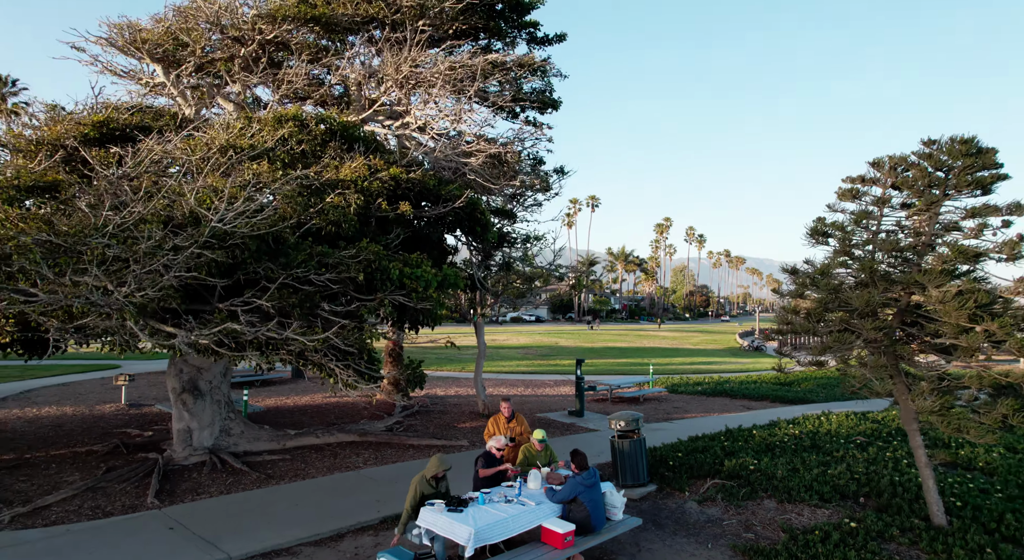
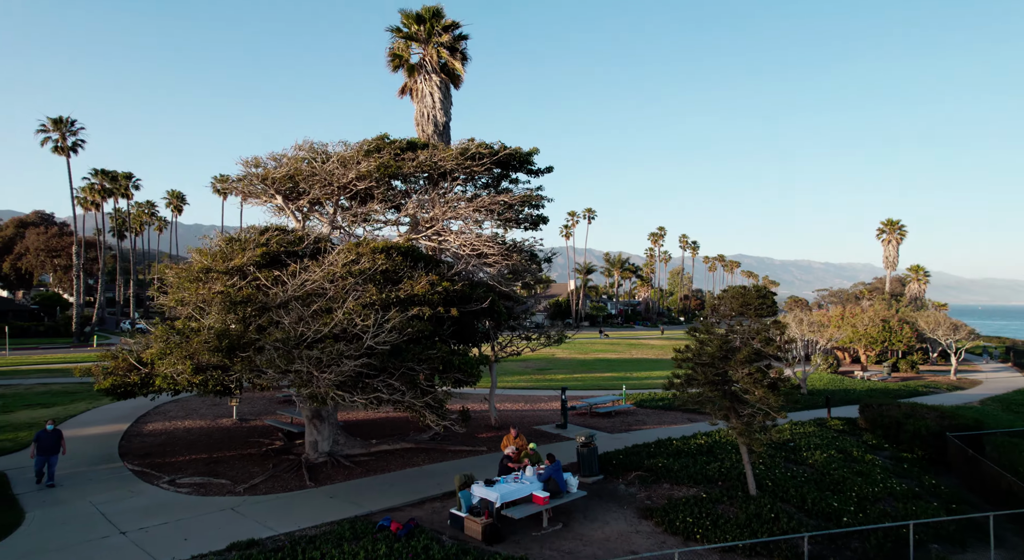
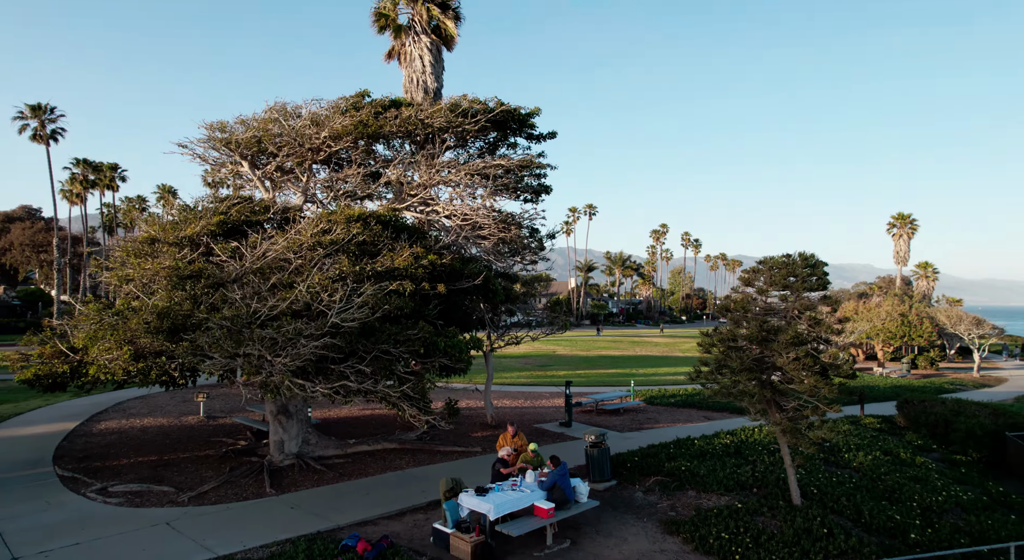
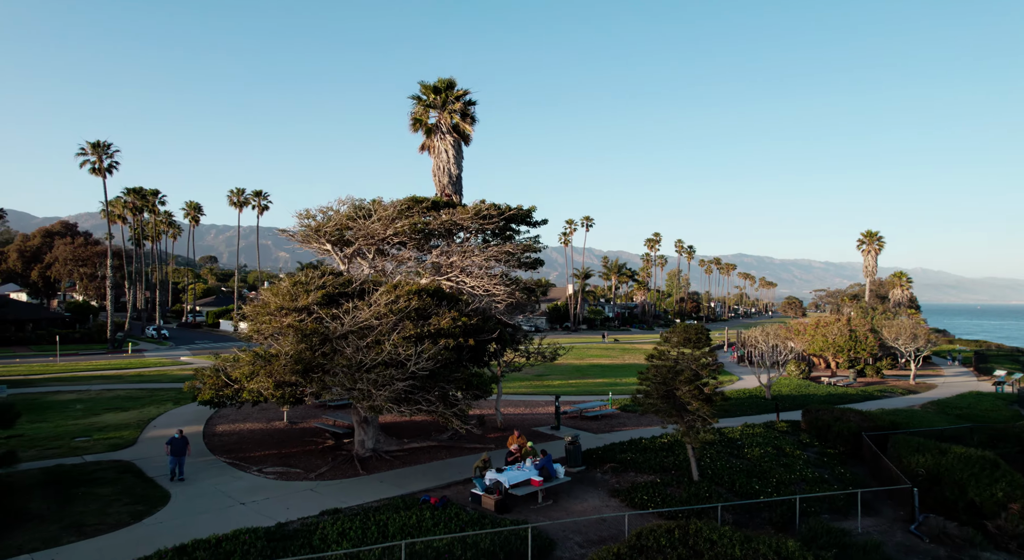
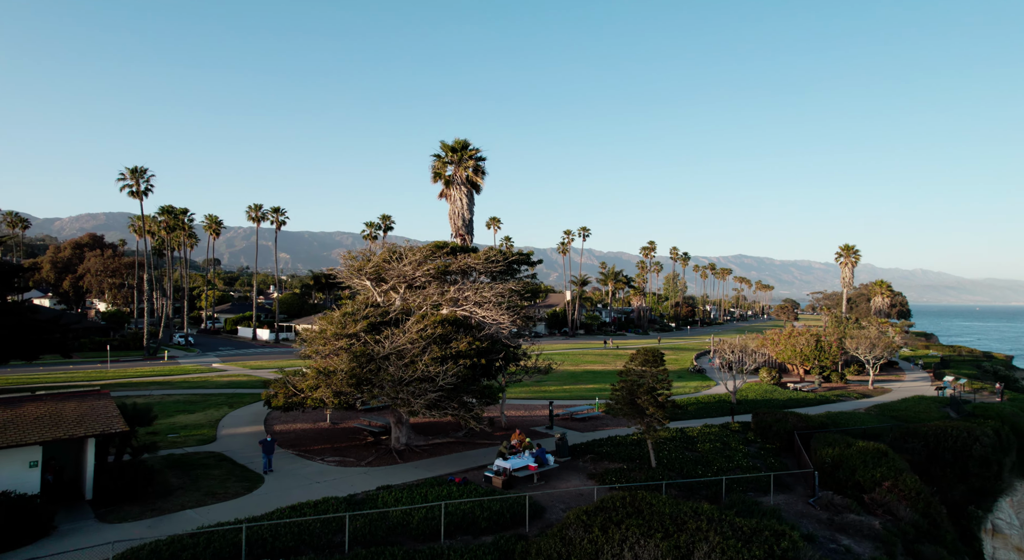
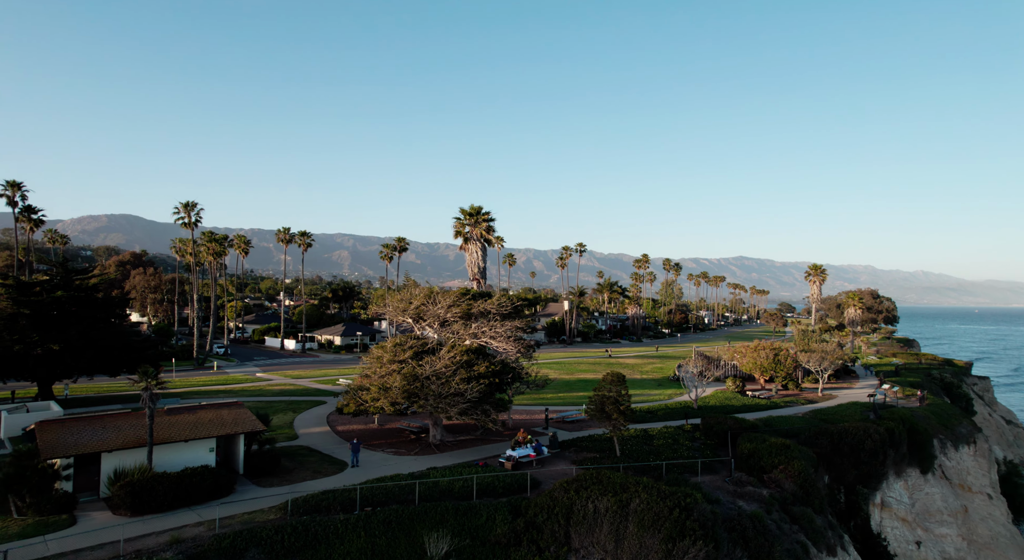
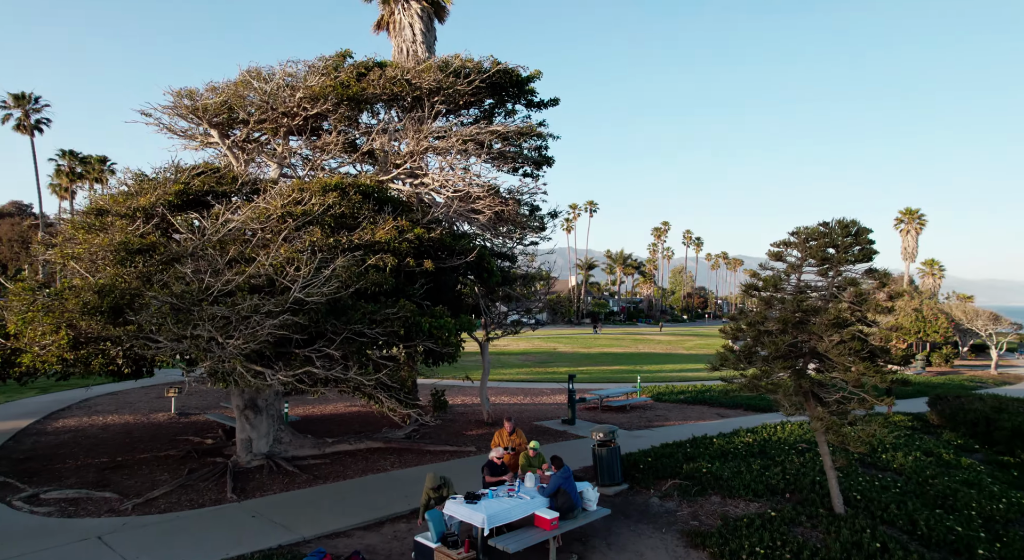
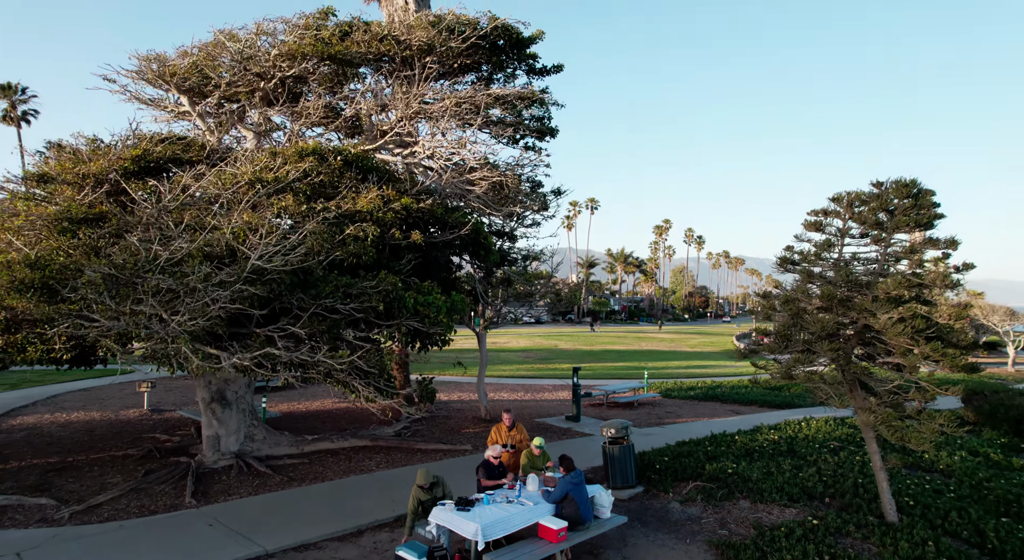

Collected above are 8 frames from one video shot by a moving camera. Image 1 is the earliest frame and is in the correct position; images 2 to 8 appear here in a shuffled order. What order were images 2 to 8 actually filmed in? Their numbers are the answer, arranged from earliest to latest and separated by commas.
8, 7, 3, 2, 4, 5, 6
